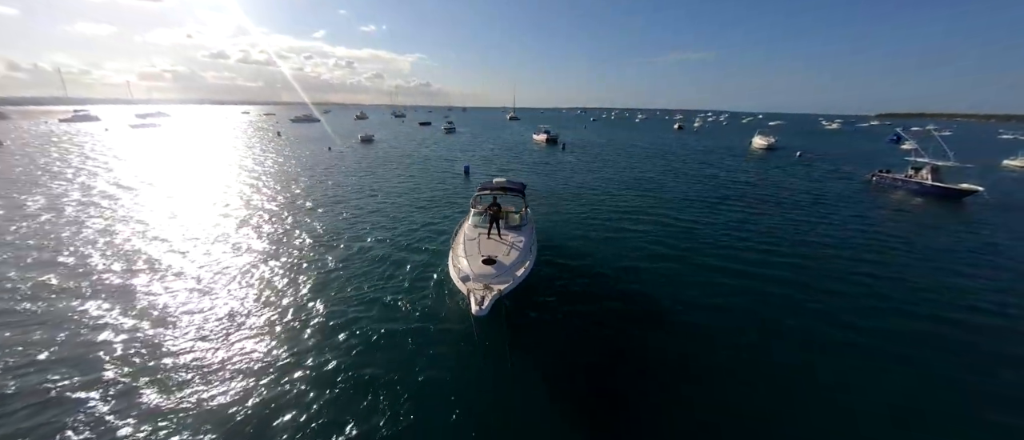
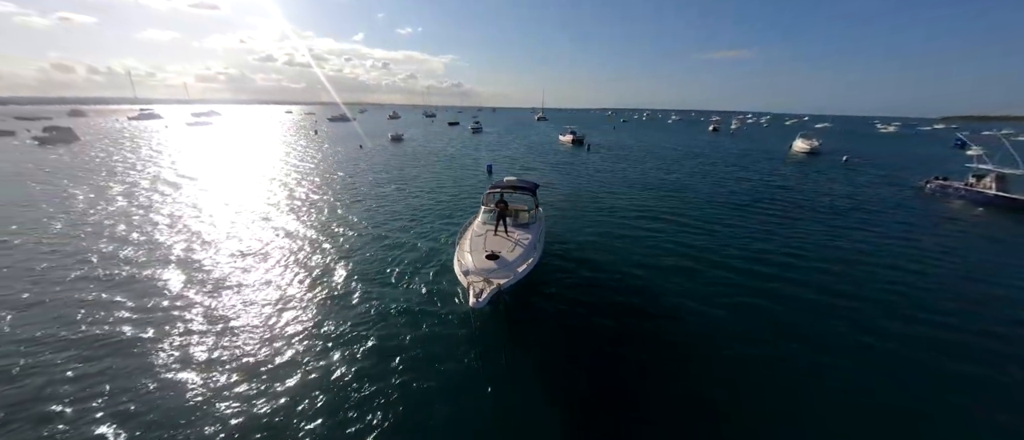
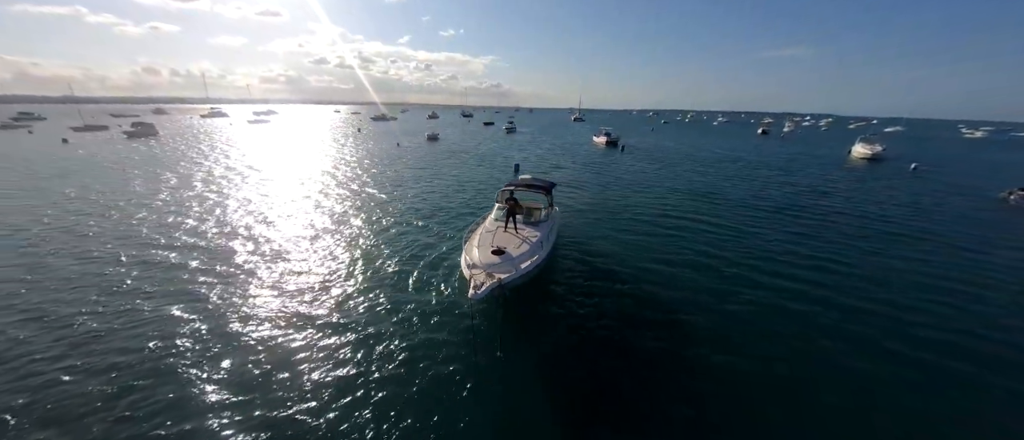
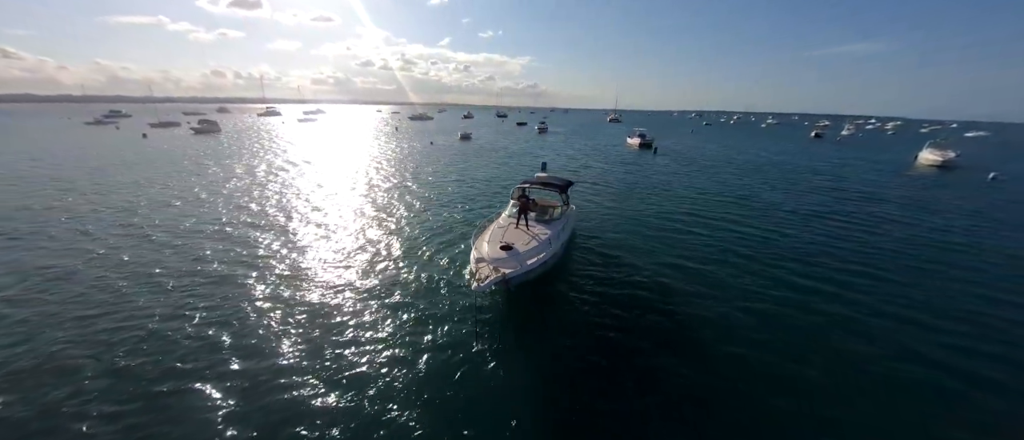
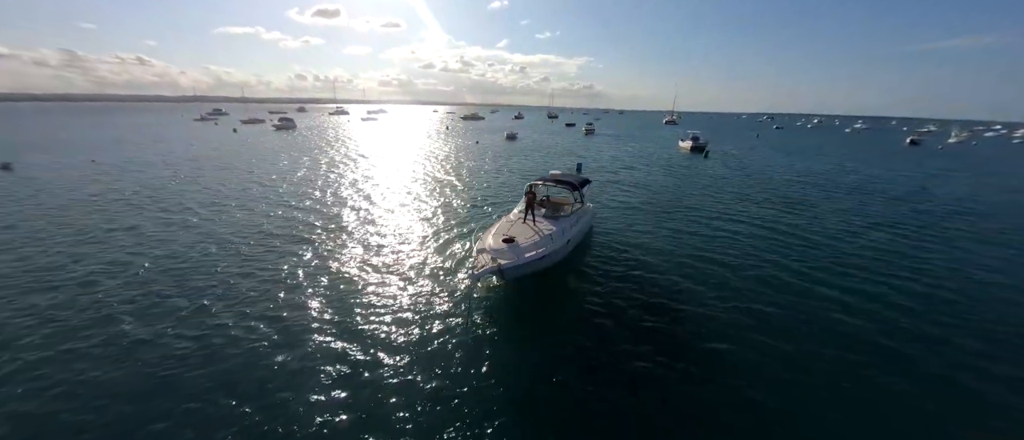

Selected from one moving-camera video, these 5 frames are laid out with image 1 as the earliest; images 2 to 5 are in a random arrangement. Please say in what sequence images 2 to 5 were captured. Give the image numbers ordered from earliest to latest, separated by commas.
2, 3, 4, 5
